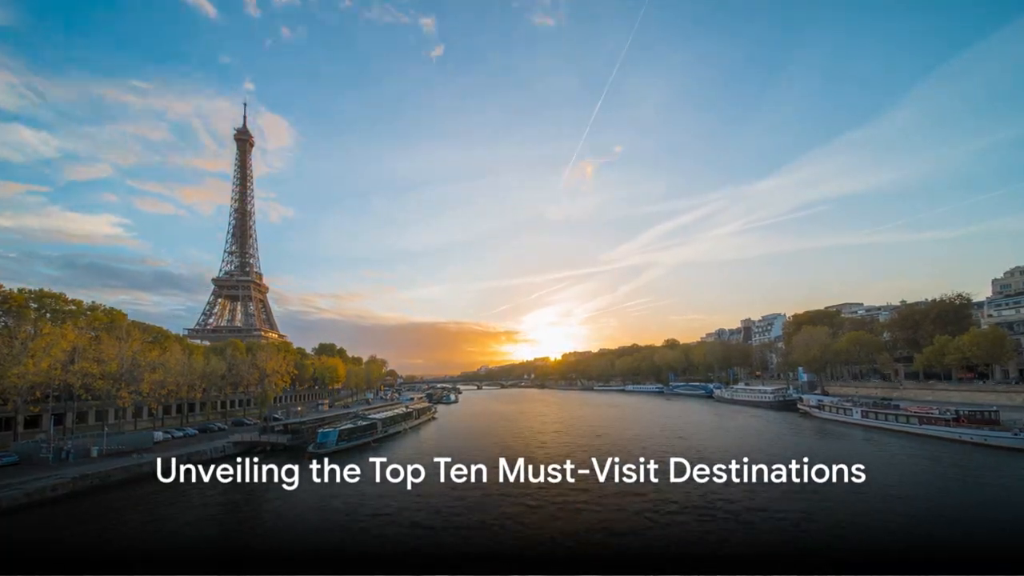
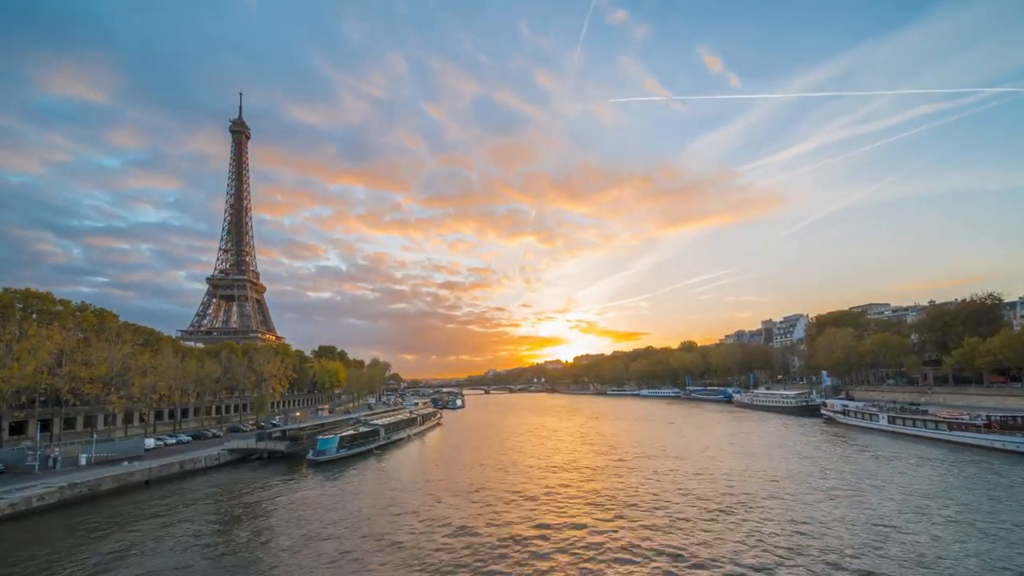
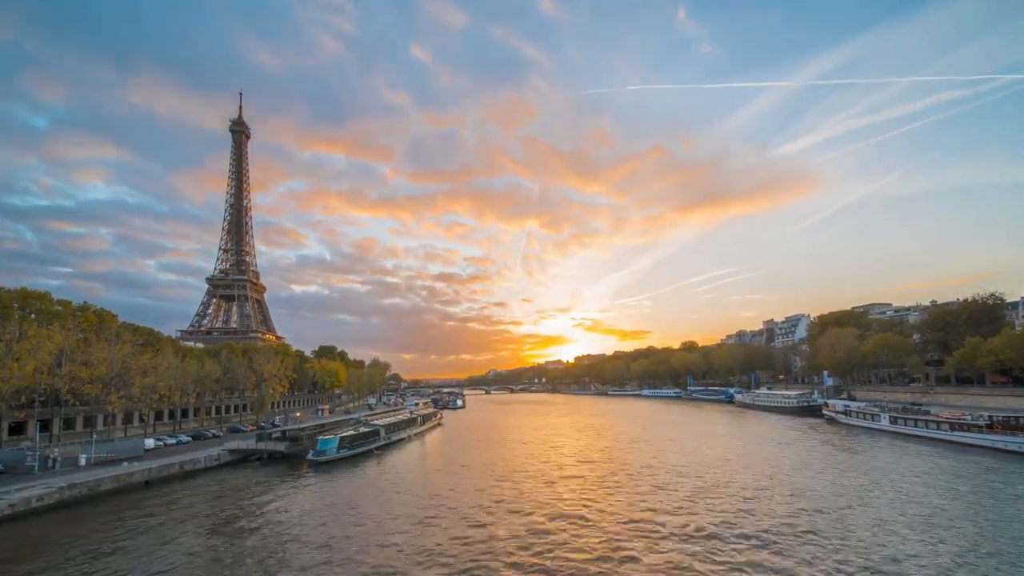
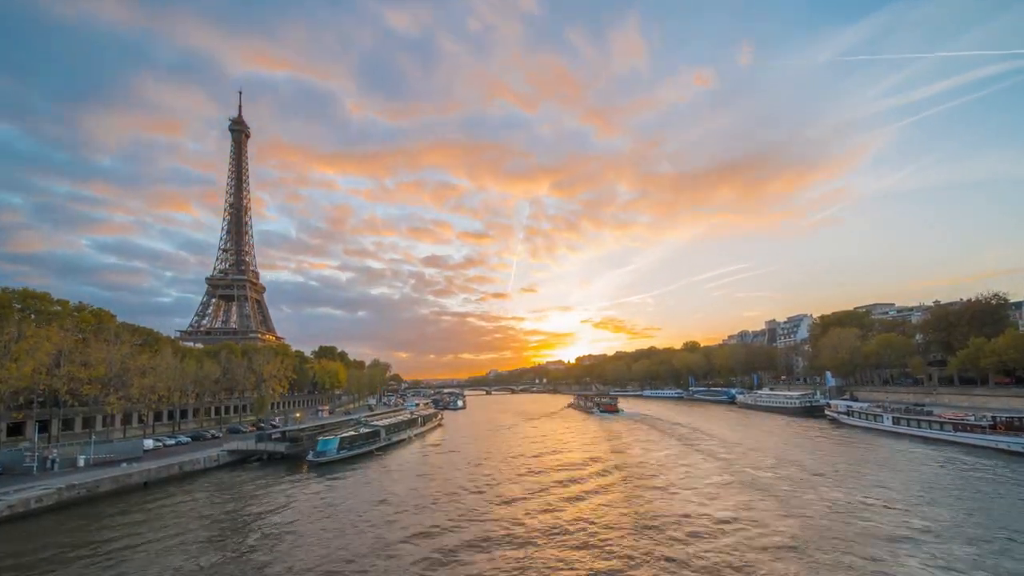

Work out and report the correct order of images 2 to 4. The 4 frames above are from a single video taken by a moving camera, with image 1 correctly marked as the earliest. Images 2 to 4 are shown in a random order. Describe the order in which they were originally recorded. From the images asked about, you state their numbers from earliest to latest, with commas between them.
2, 3, 4
